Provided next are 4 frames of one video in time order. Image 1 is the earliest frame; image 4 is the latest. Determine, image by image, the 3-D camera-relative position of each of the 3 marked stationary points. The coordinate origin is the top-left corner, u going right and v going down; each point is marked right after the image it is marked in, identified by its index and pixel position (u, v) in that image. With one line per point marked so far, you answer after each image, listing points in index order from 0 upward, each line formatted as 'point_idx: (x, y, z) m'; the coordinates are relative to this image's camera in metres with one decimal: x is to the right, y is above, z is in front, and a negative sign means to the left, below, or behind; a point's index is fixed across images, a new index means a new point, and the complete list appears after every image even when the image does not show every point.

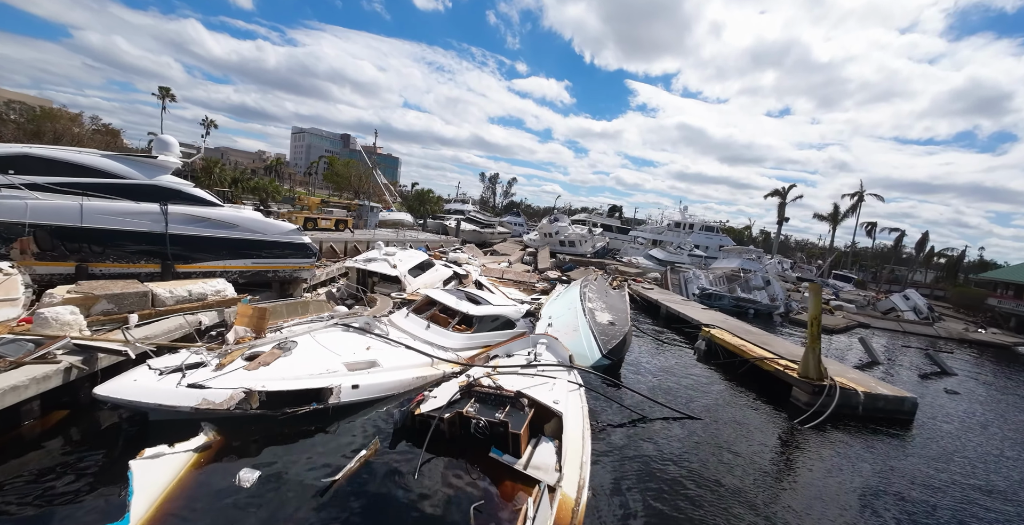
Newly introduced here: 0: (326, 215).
0: (-8.8, +2.3, +17.5) m
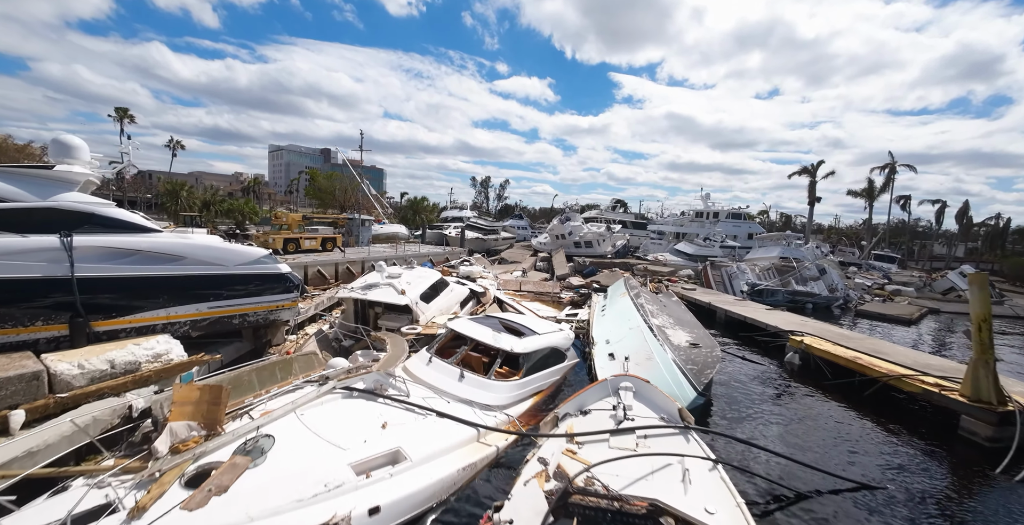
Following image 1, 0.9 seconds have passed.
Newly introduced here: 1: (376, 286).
0: (-7.9, +1.3, +15.3) m
1: (-3.1, -0.5, +8.6) m
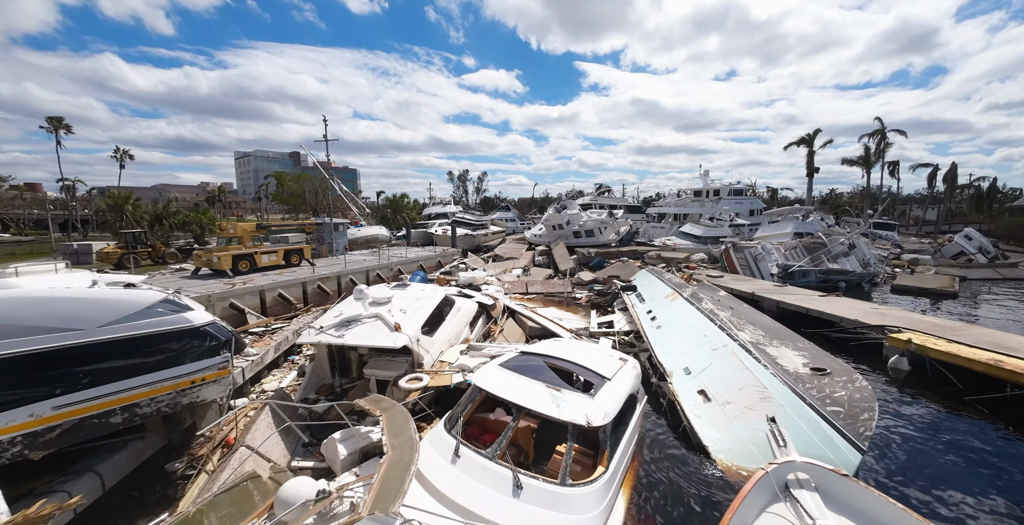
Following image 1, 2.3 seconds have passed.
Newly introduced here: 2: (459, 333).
0: (-7.6, +0.7, +12.4) m
1: (-2.4, -0.9, +6.0) m
2: (-0.5, -1.3, +7.1) m
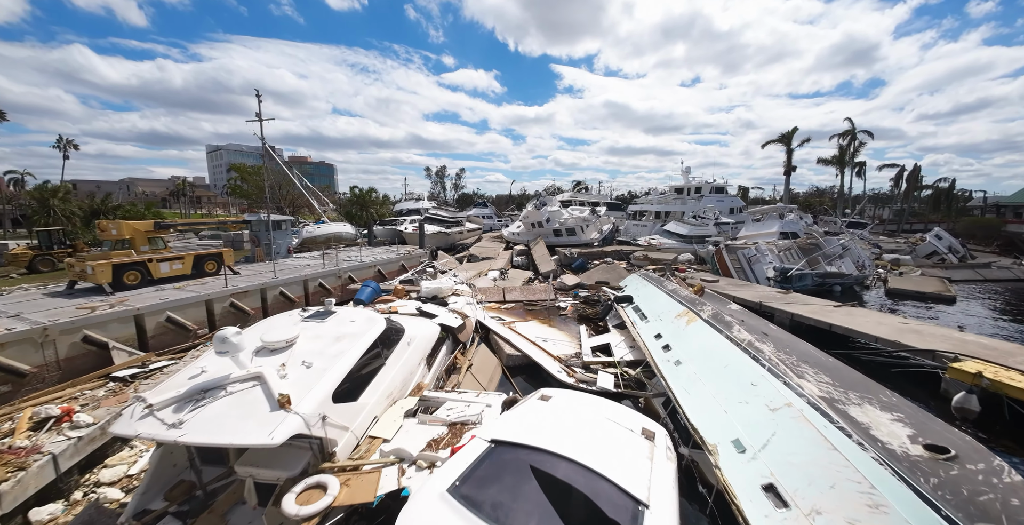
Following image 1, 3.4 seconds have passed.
0: (-8.4, +0.5, +9.8) m
1: (-2.7, -1.2, +3.7) m
2: (-0.9, -1.6, +5.0) m
